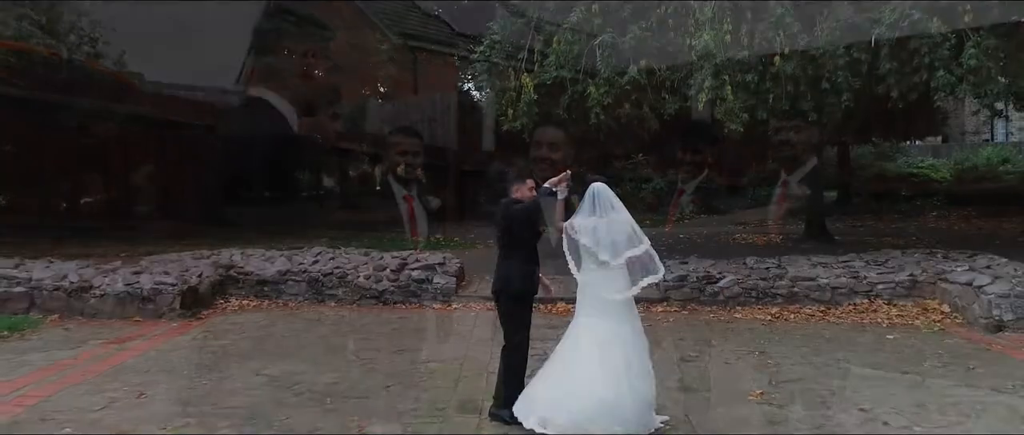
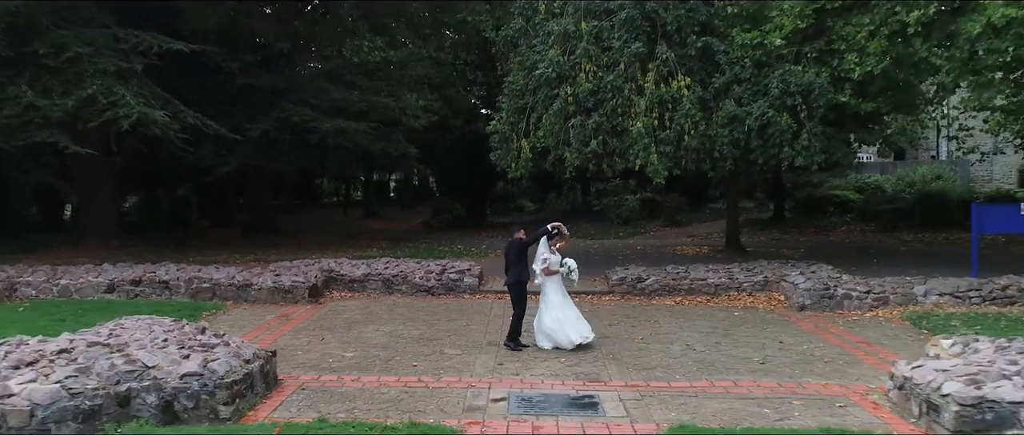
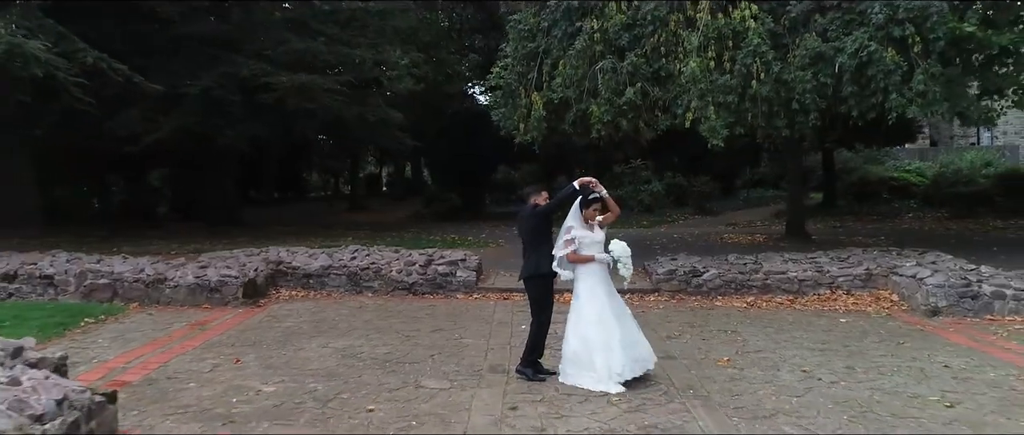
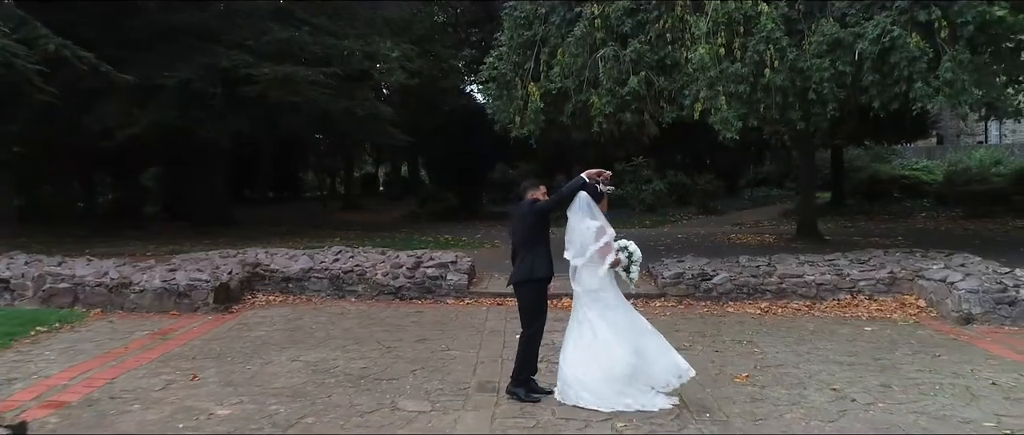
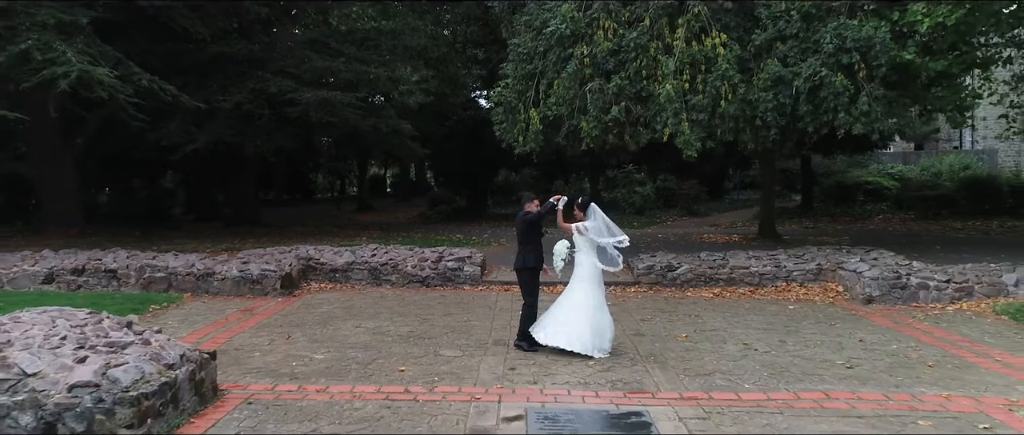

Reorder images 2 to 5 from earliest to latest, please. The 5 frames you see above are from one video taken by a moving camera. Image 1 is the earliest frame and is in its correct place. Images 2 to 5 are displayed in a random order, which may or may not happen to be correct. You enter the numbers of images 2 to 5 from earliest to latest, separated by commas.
4, 3, 5, 2
